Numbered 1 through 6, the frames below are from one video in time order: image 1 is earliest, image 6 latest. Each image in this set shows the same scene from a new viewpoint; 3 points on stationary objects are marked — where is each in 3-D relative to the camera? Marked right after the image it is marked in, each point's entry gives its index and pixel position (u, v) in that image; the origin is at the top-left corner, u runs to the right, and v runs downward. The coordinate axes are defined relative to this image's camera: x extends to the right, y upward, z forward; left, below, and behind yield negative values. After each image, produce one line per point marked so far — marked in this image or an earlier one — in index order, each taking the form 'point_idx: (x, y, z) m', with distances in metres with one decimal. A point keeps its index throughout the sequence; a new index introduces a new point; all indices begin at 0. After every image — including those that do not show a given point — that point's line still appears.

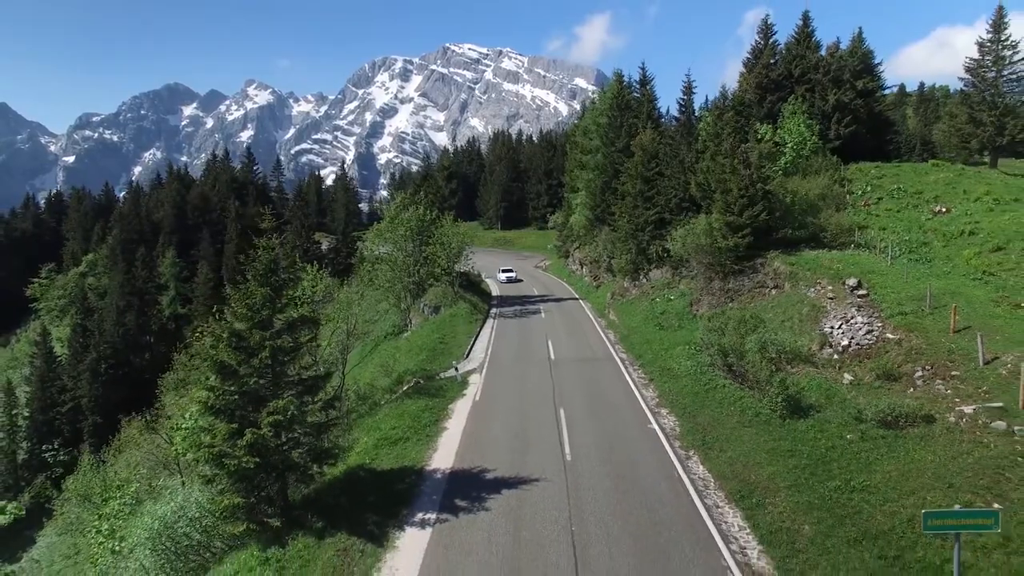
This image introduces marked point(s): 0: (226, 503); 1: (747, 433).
0: (-5.3, -4.0, +12.5) m
1: (+5.7, -3.5, +16.4) m
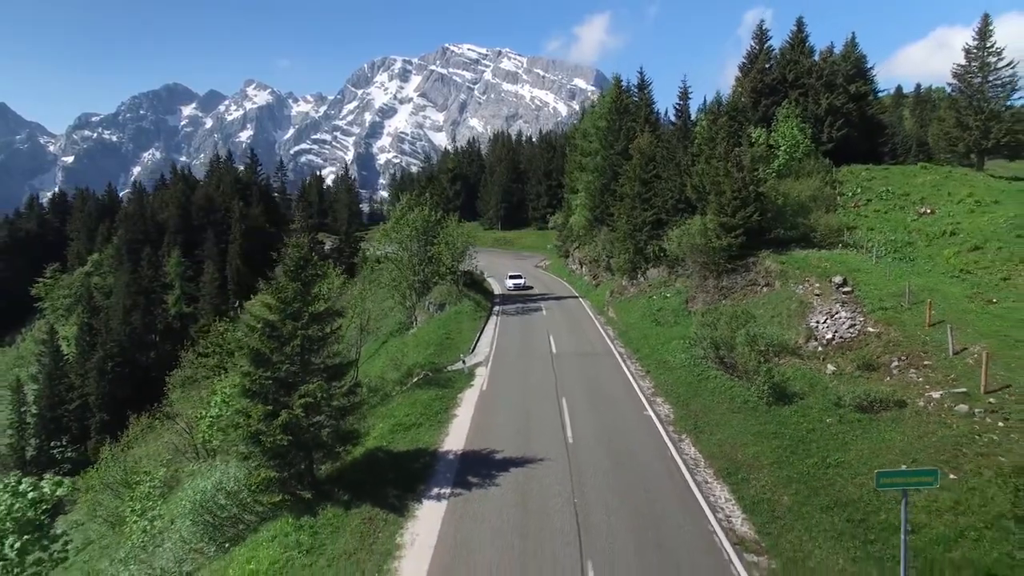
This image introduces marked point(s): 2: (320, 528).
0: (-5.2, -3.9, +13.9) m
1: (+5.9, -3.4, +17.8) m
2: (-3.8, -4.6, +13.1) m
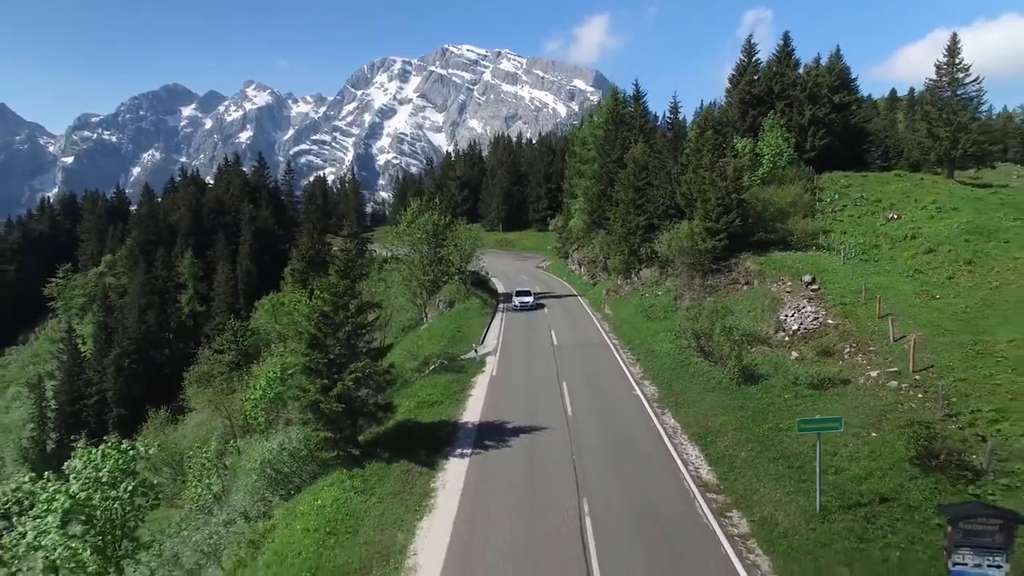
0: (-4.9, -3.8, +17.1) m
1: (+6.2, -3.3, +21.0) m
2: (-3.5, -4.5, +16.3) m
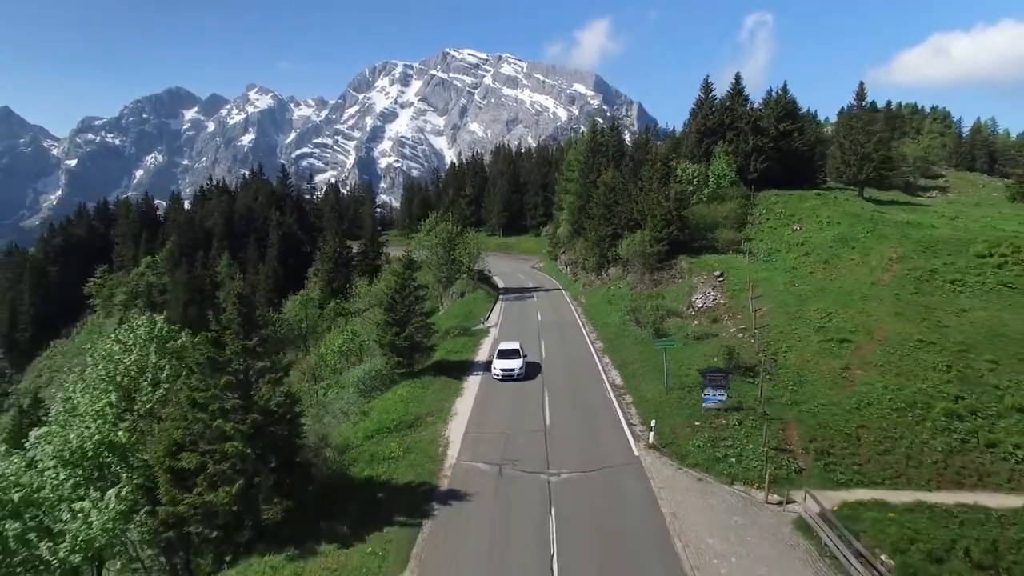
0: (-5.1, -3.2, +28.8) m
1: (+5.9, -2.8, +32.7) m
2: (-3.7, -4.0, +28.1) m
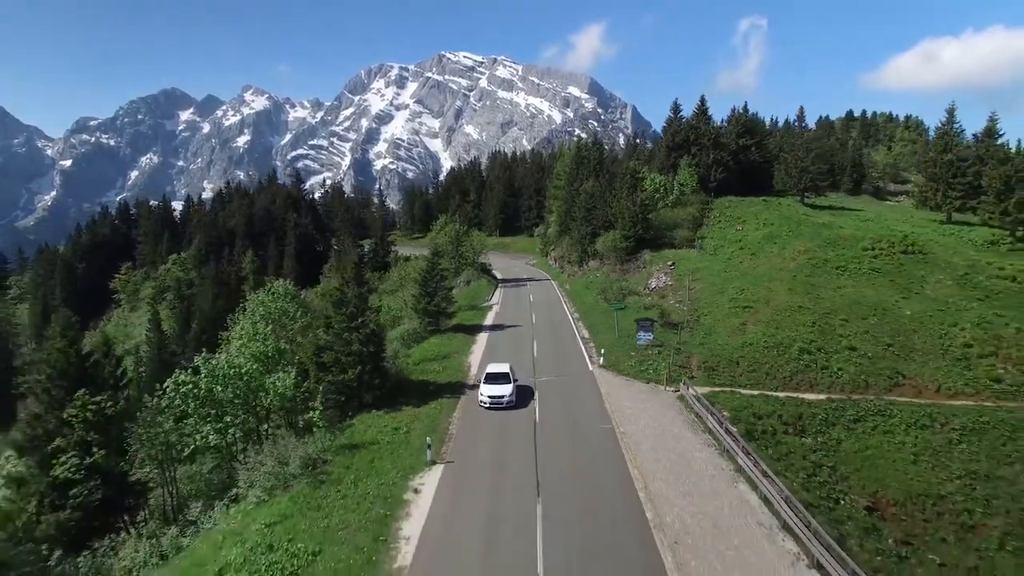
0: (-5.2, -2.2, +39.9) m
1: (+5.8, -1.7, +43.9) m
2: (-3.8, -2.9, +39.1) m
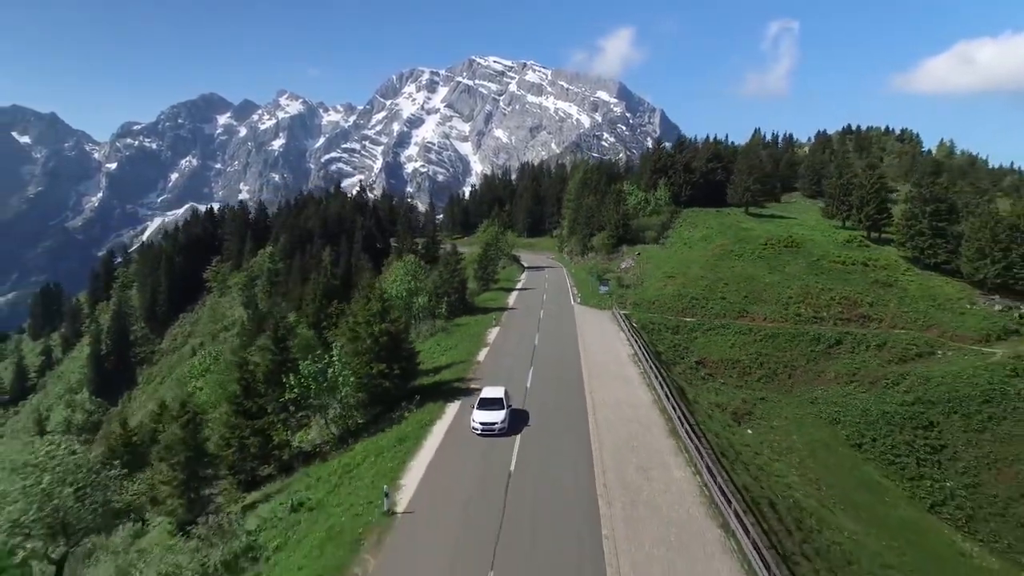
0: (-3.2, +0.2, +66.8) m
1: (+8.0, +0.4, +70.3) m
2: (-1.9, -0.6, +66.0) m
